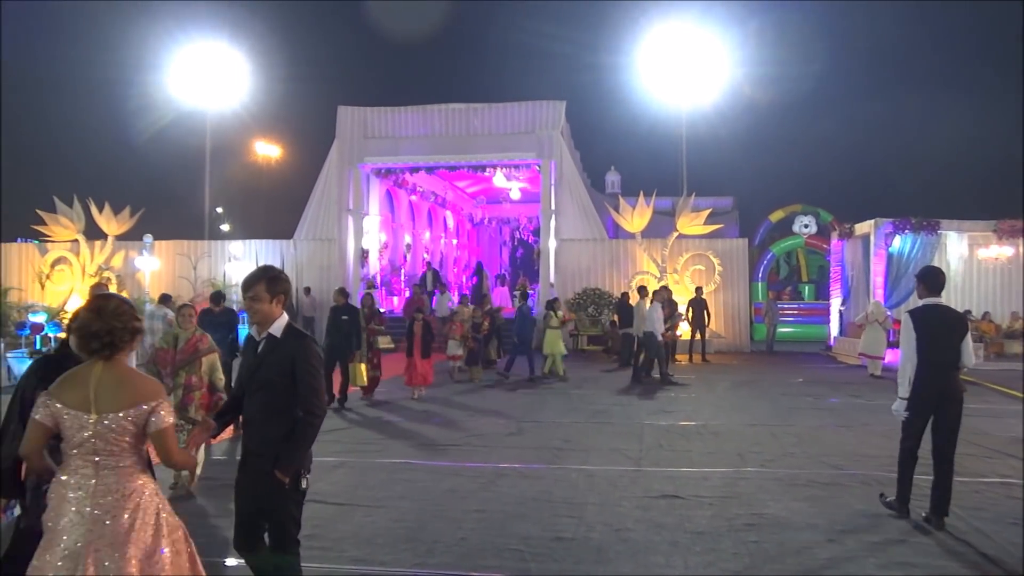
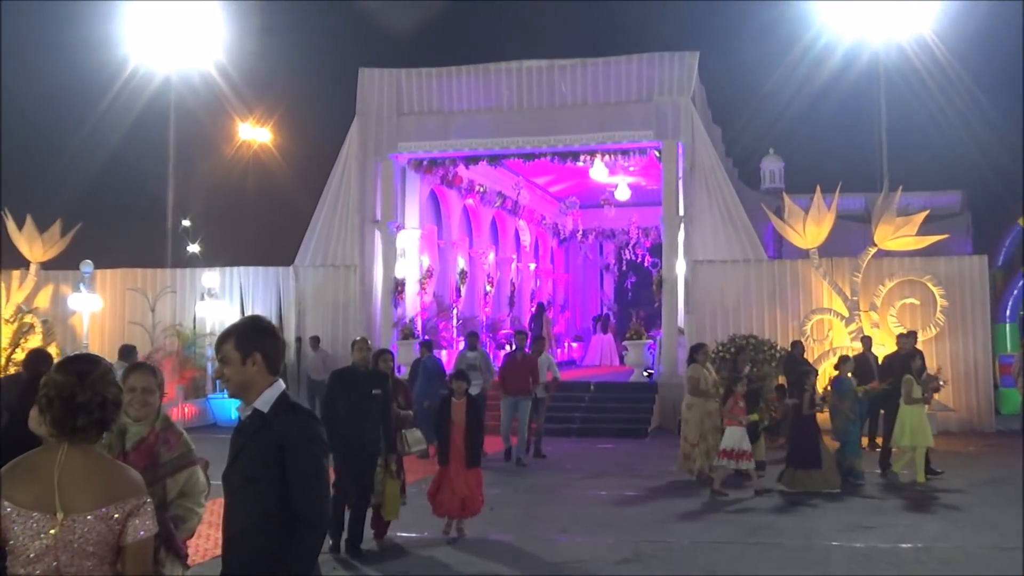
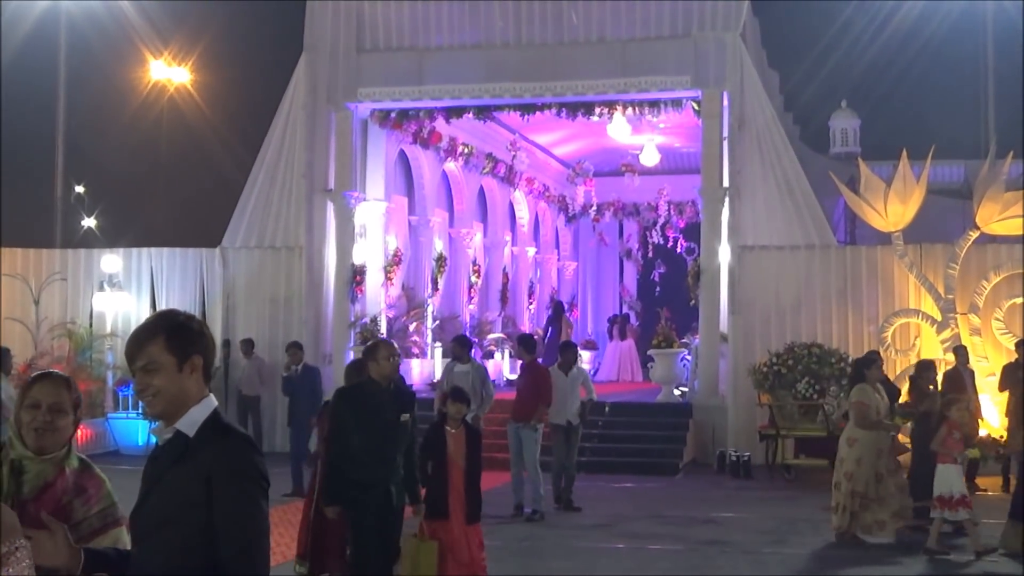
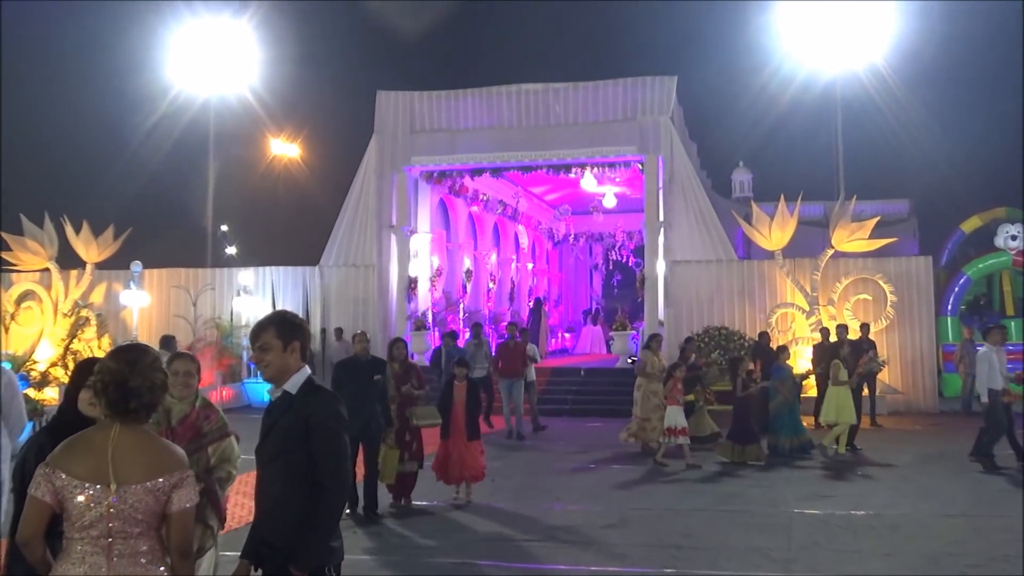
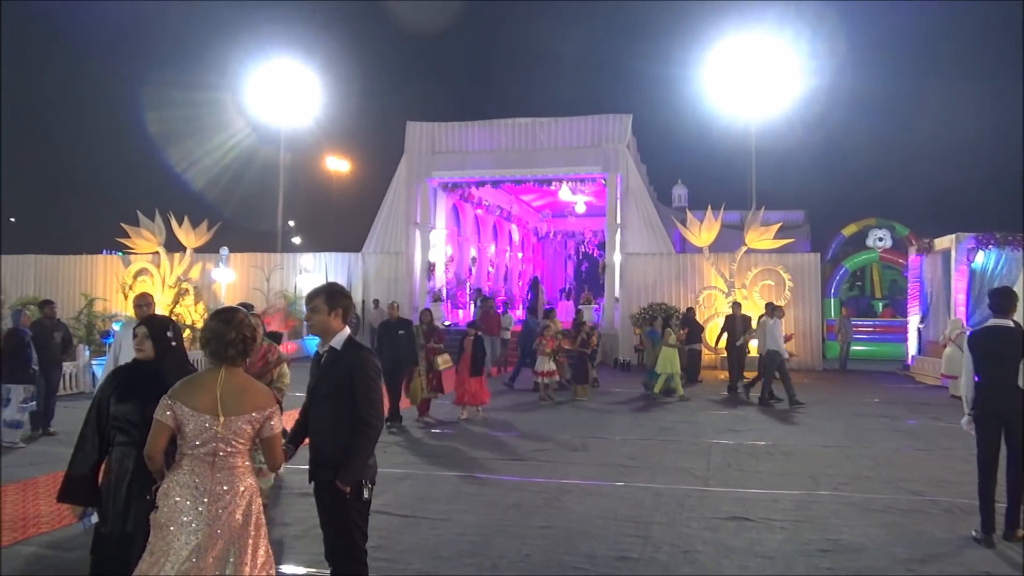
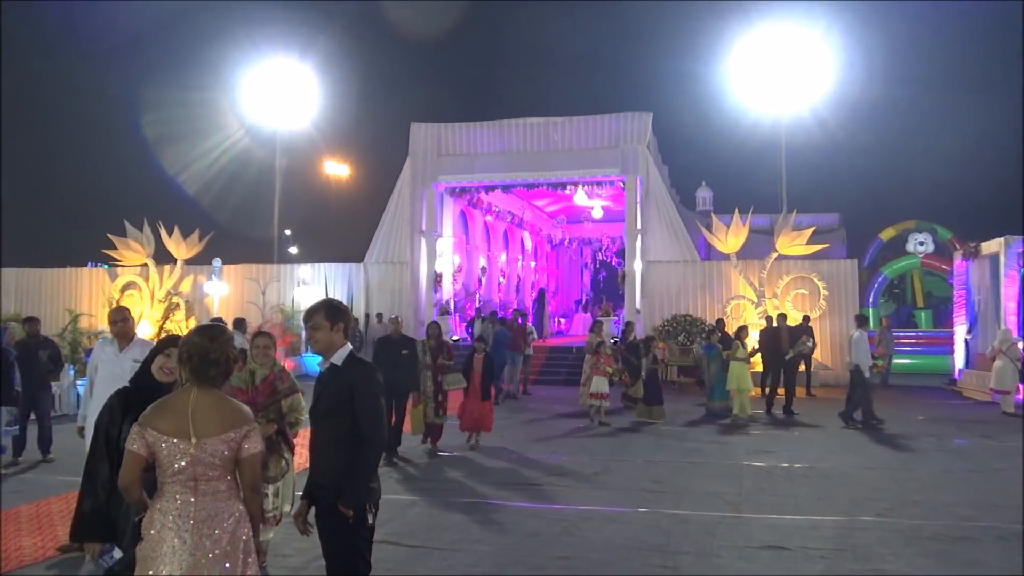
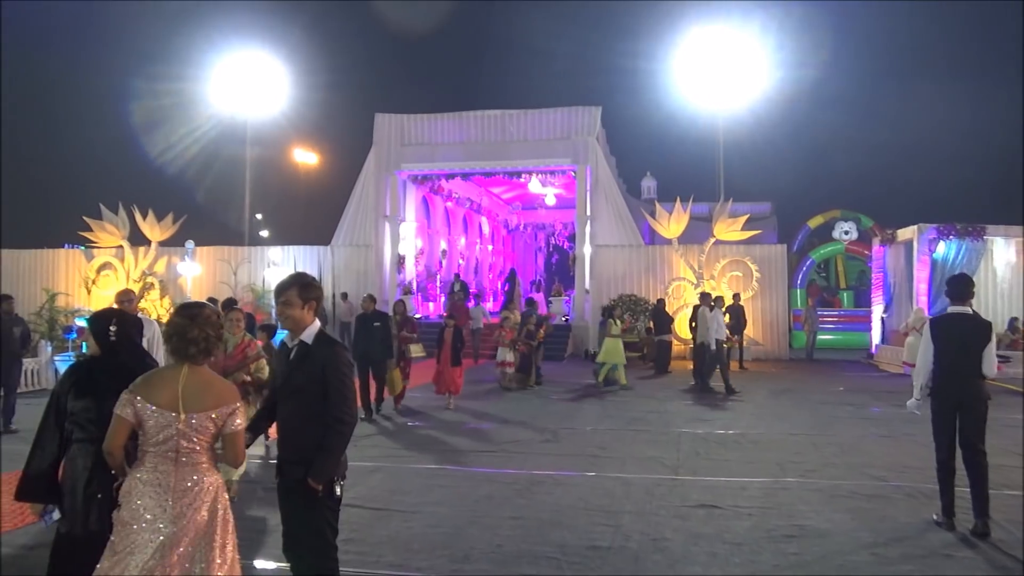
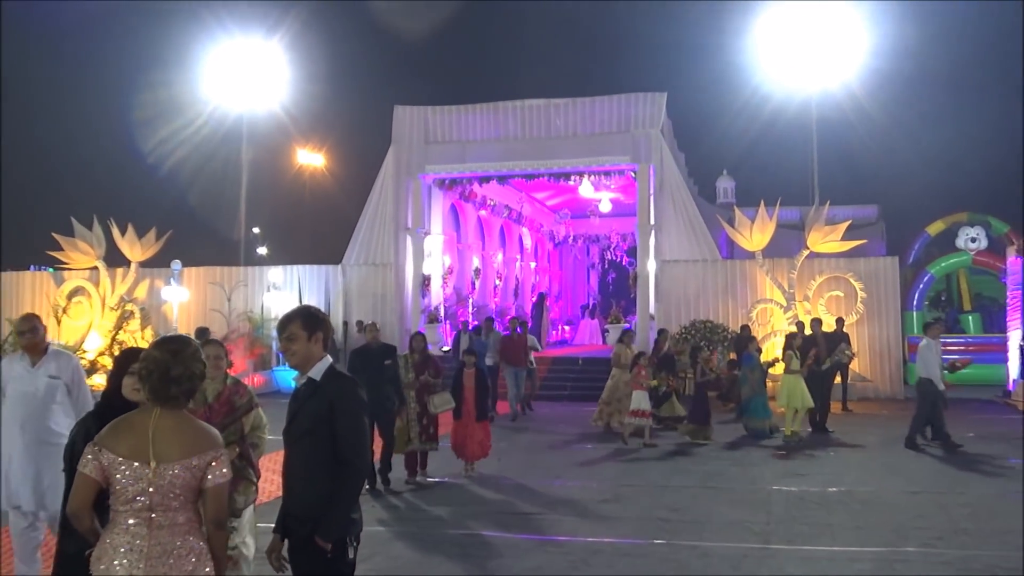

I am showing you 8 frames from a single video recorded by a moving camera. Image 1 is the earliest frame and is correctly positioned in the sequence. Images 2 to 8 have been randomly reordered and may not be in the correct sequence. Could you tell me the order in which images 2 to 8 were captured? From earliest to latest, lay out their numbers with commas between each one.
7, 5, 6, 8, 4, 2, 3
